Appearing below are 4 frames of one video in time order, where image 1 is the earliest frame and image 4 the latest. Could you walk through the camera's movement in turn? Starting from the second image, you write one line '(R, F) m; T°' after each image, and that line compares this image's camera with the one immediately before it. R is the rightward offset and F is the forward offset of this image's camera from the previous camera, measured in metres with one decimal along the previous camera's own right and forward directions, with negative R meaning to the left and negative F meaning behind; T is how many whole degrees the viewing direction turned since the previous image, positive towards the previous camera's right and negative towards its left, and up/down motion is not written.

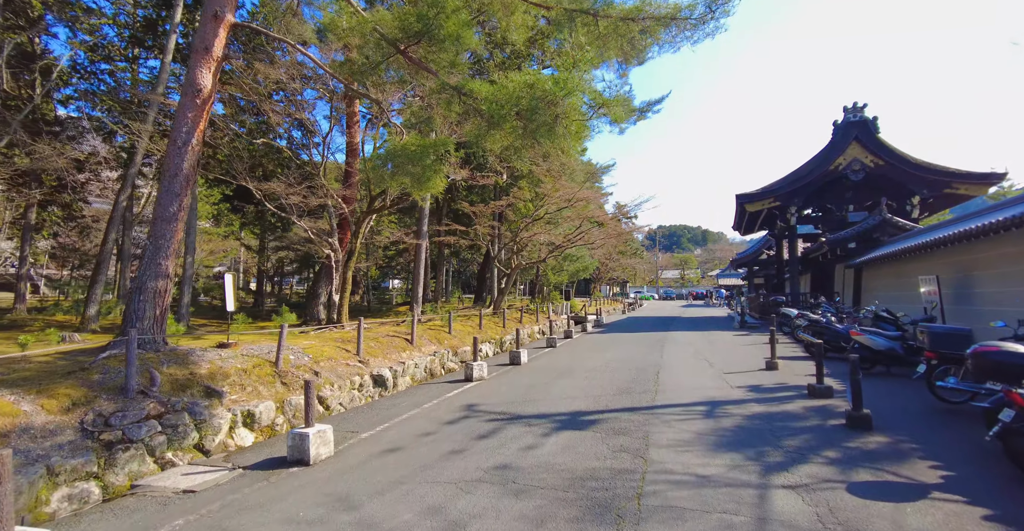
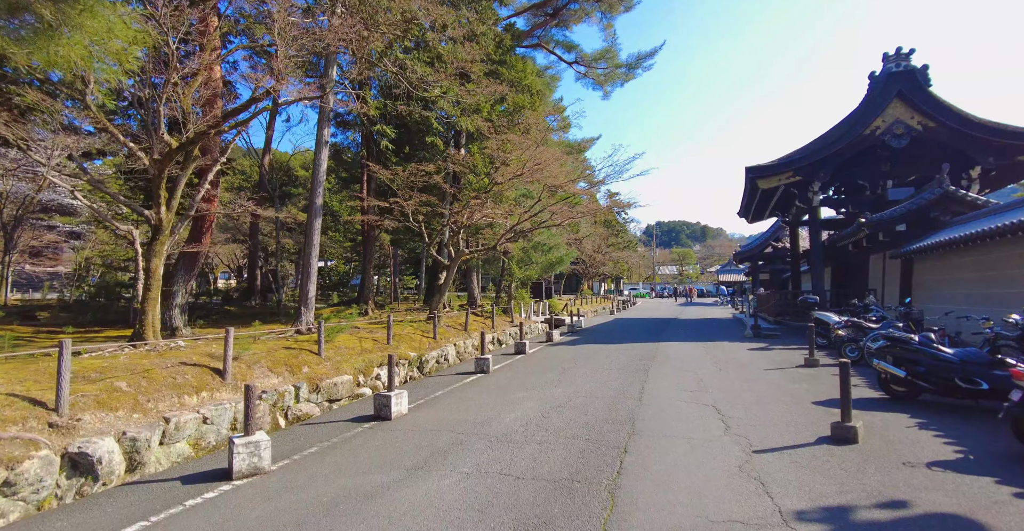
(+1.6, +4.7) m; 0°
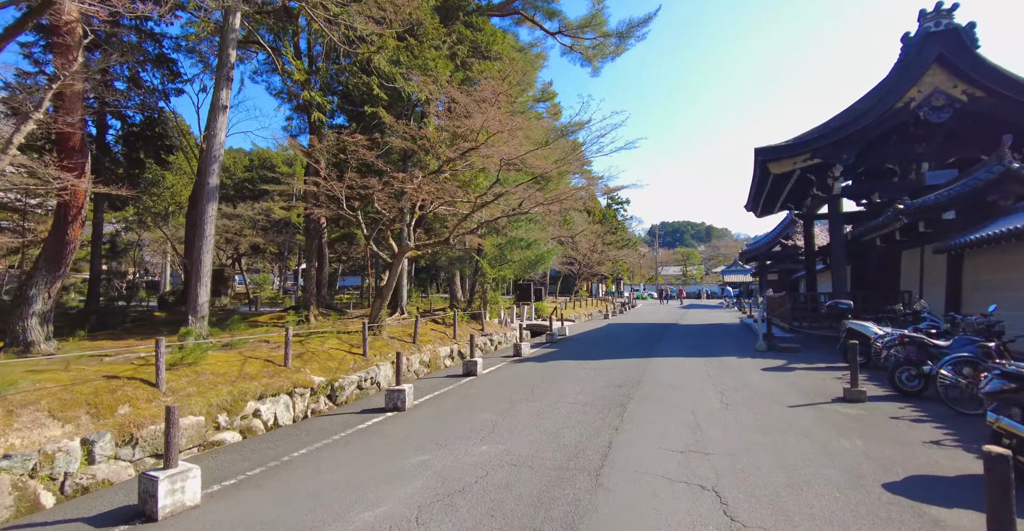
(+1.0, +2.7) m; 0°
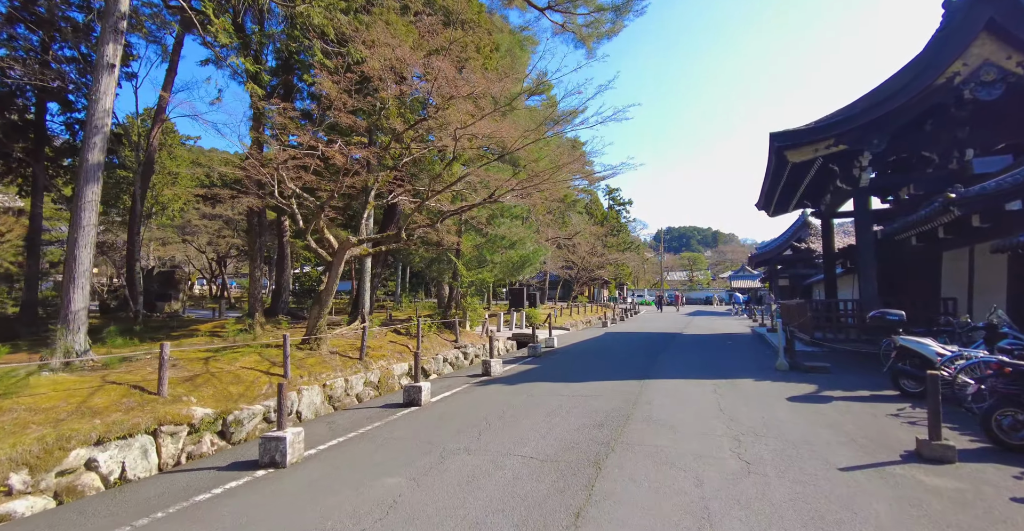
(+0.7, +2.1) m; -1°
